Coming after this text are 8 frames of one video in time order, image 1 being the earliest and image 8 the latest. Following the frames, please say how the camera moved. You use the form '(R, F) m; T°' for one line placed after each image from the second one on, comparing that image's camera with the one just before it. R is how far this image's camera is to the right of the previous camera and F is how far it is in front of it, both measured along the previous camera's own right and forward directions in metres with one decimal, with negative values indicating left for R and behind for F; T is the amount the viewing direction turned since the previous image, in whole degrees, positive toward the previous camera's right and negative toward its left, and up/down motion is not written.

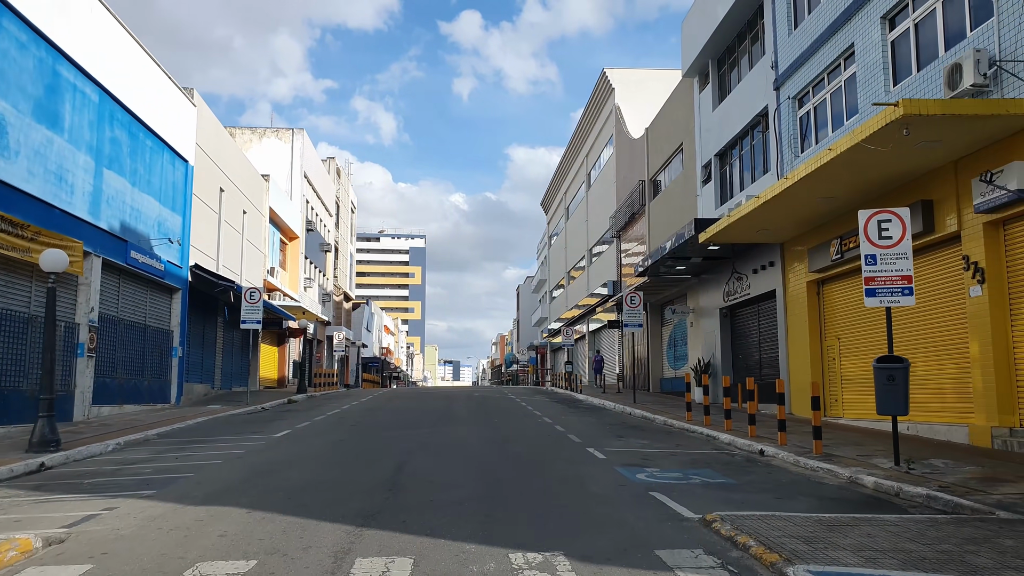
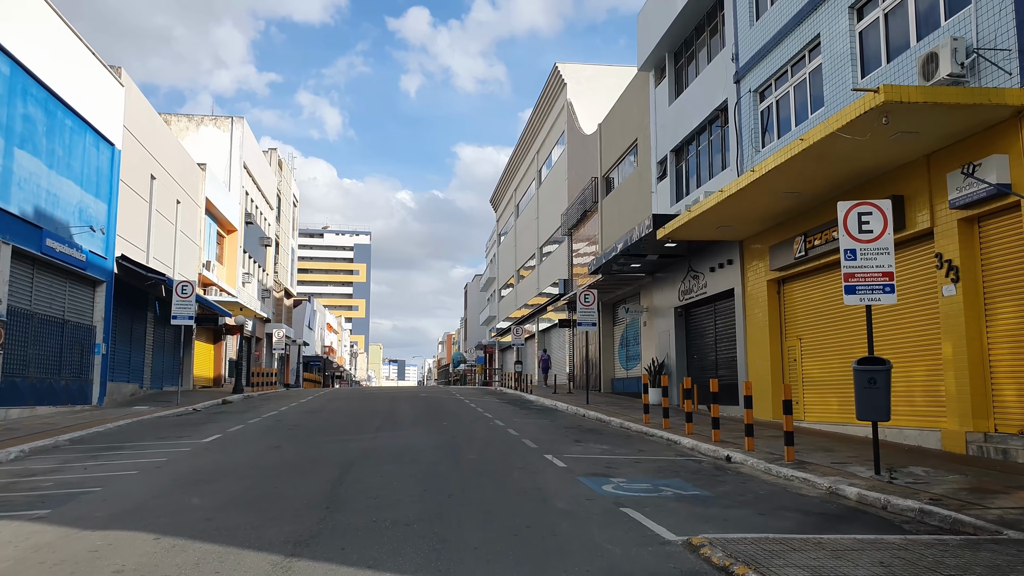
(-0.1, +0.9) m; +4°
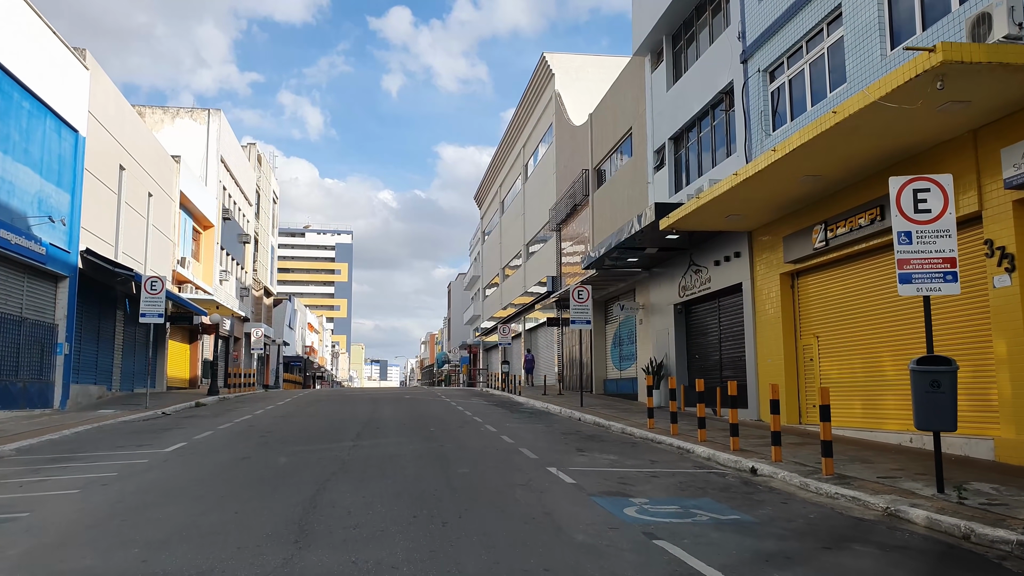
(-0.2, +1.3) m; +1°
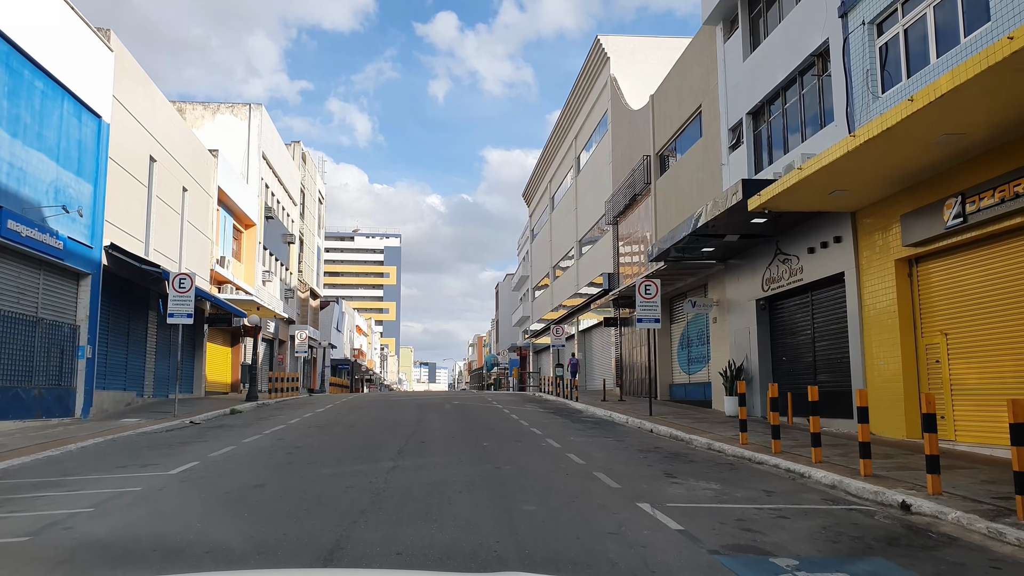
(-0.3, +2.1) m; -3°
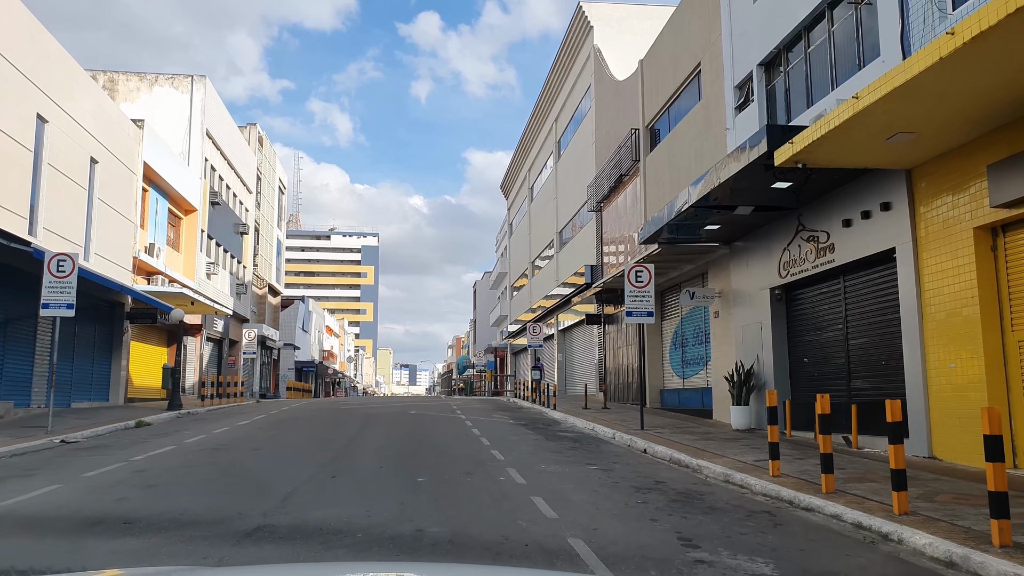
(+0.4, +3.5) m; +1°
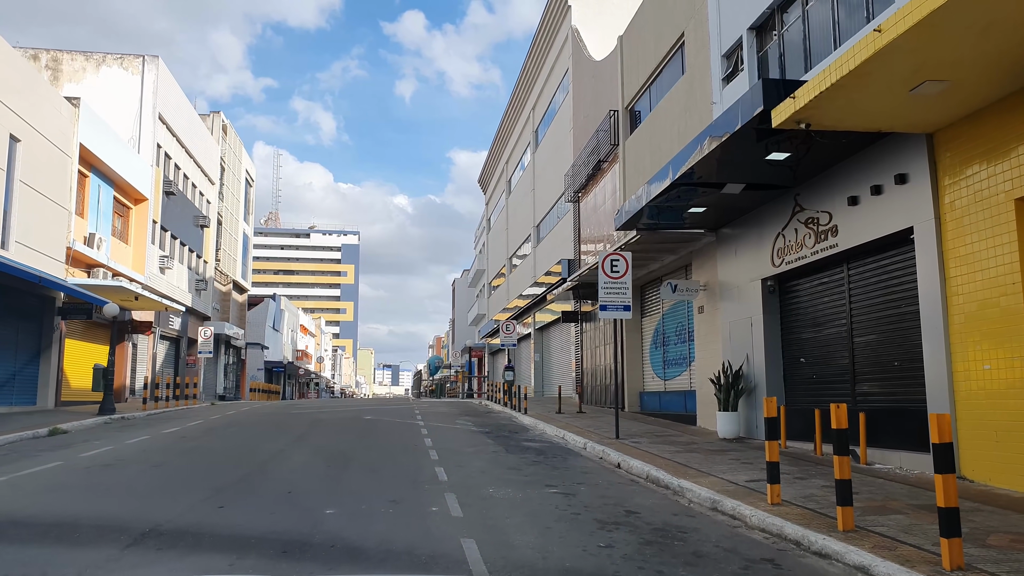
(+0.5, +1.9) m; +1°
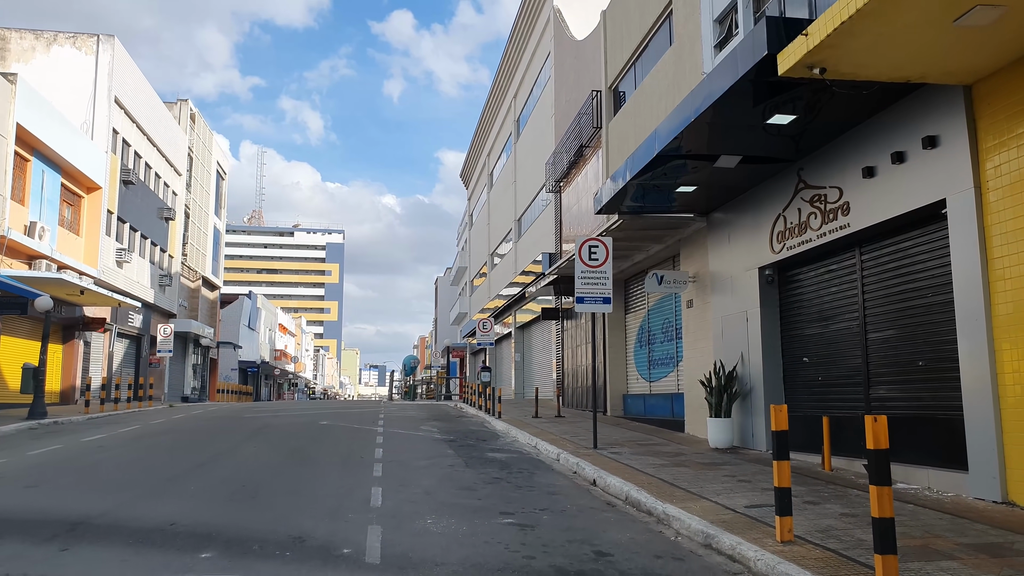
(+0.4, +1.7) m; +1°
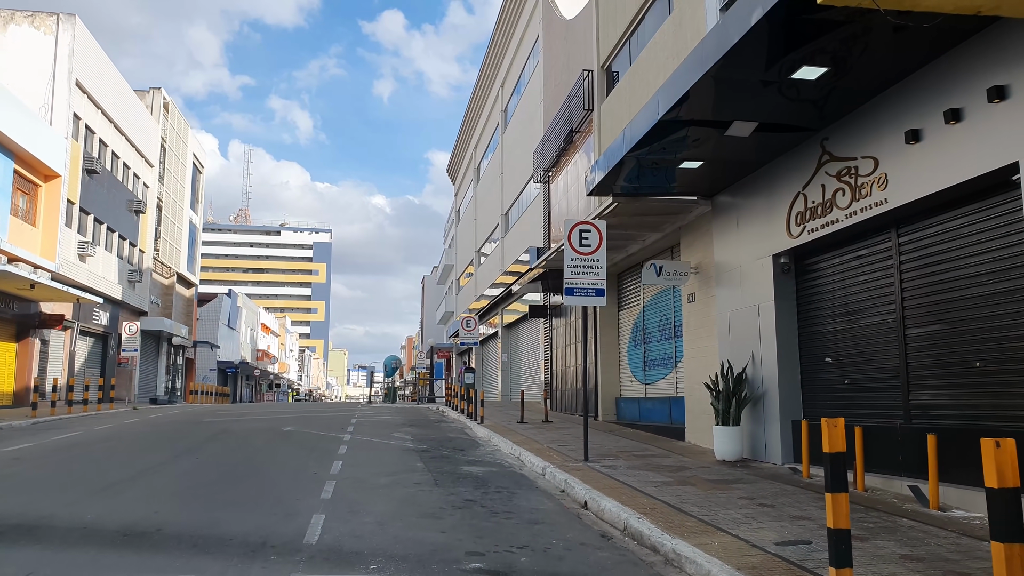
(+0.1, +1.5) m; +1°
